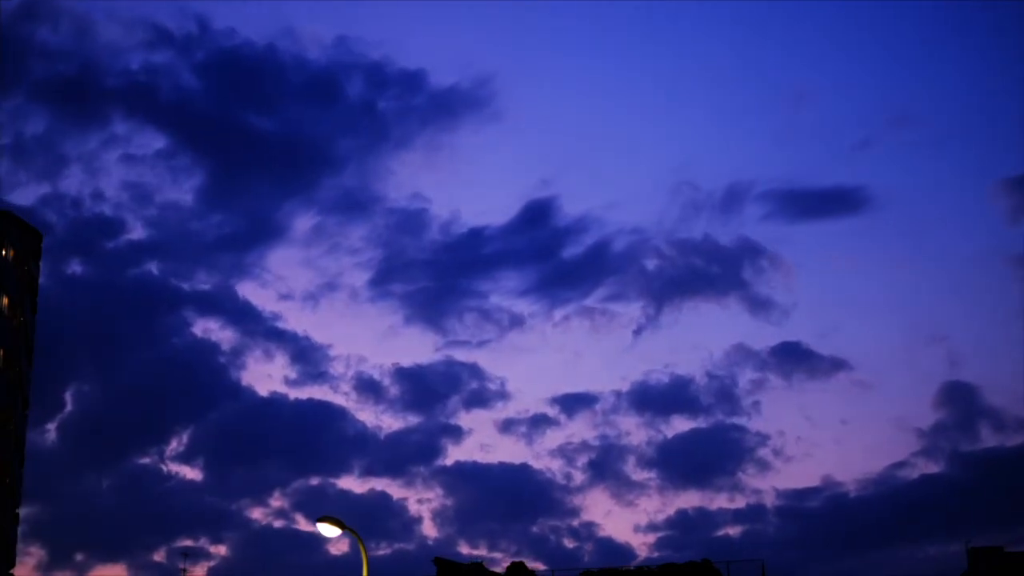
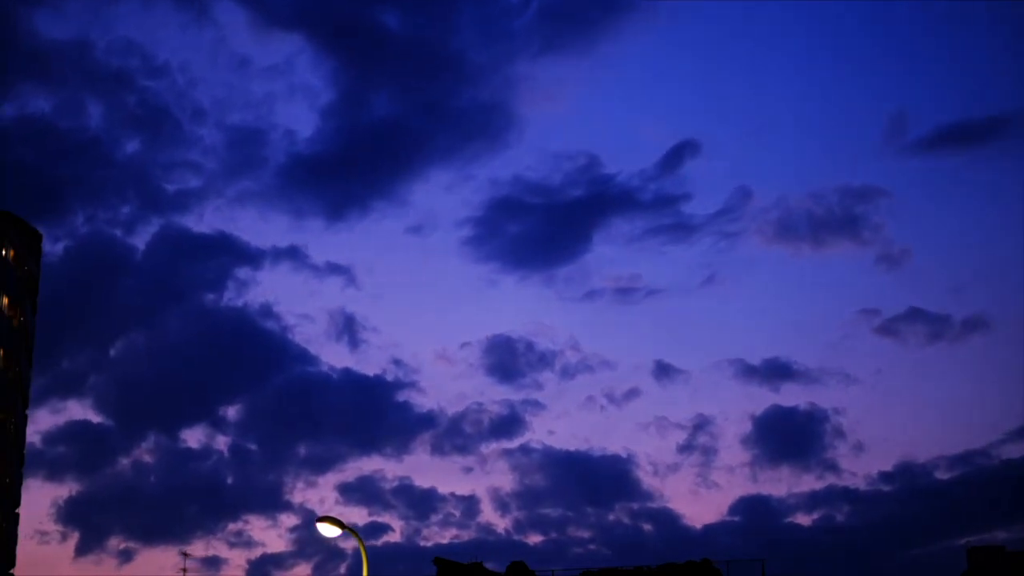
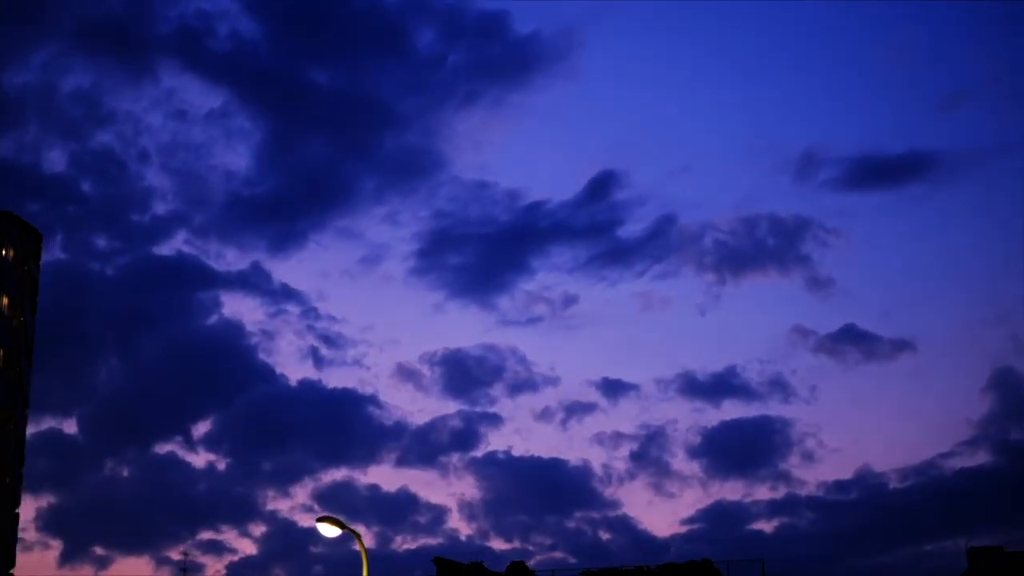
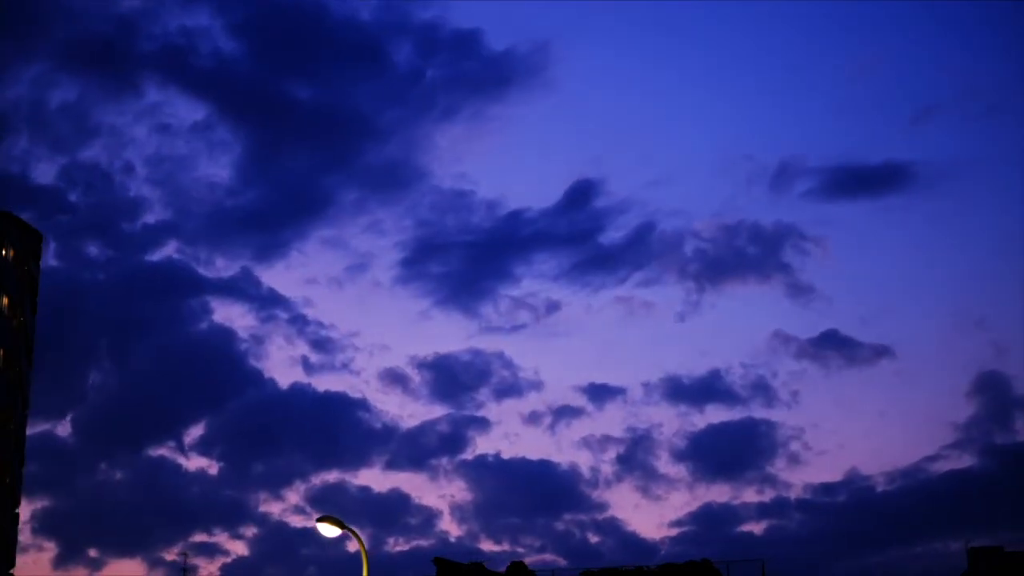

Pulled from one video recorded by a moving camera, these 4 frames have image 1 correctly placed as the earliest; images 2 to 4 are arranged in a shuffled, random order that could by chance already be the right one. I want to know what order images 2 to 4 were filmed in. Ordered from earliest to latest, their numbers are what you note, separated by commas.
4, 3, 2
